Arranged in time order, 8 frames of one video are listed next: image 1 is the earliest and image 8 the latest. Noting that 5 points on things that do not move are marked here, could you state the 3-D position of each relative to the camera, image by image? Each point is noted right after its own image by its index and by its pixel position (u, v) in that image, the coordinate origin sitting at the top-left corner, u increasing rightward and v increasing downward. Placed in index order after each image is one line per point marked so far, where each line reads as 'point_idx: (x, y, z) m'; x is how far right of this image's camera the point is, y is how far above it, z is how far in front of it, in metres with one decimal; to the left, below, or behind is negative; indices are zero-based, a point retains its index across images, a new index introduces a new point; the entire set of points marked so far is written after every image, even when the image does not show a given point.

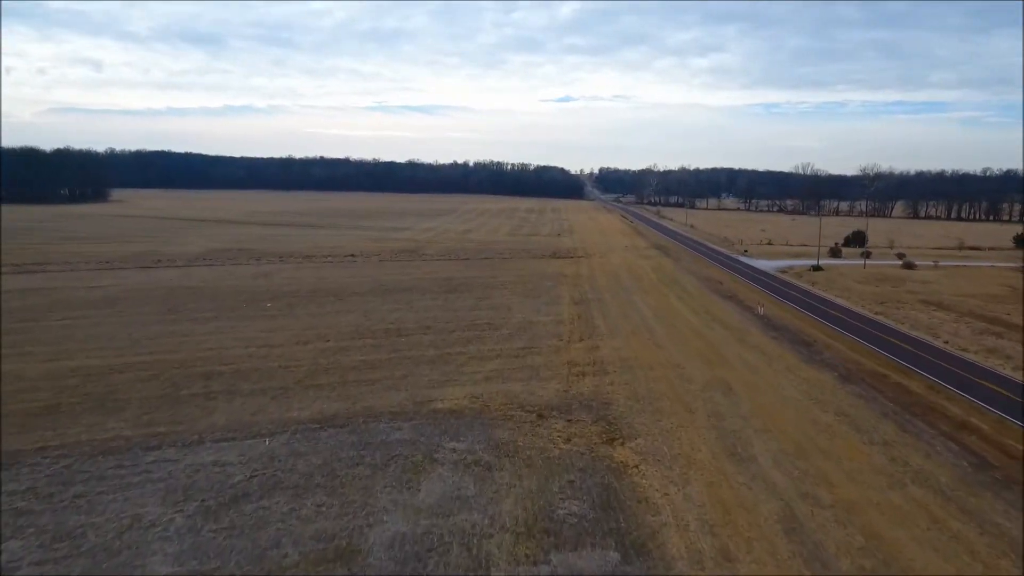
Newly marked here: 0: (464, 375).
0: (-1.2, -2.2, +15.7) m
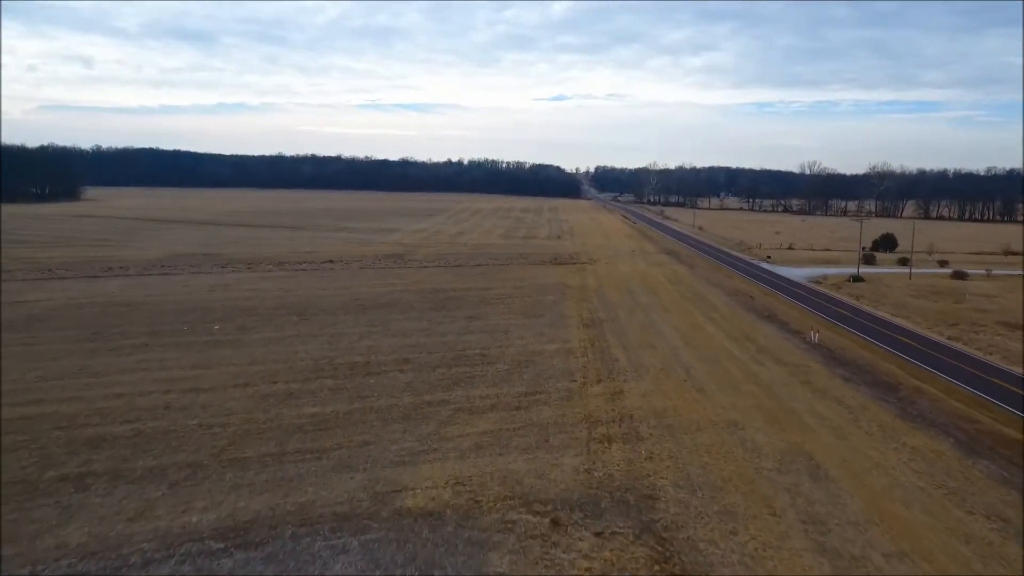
0: (-1.2, -2.8, +11.6) m
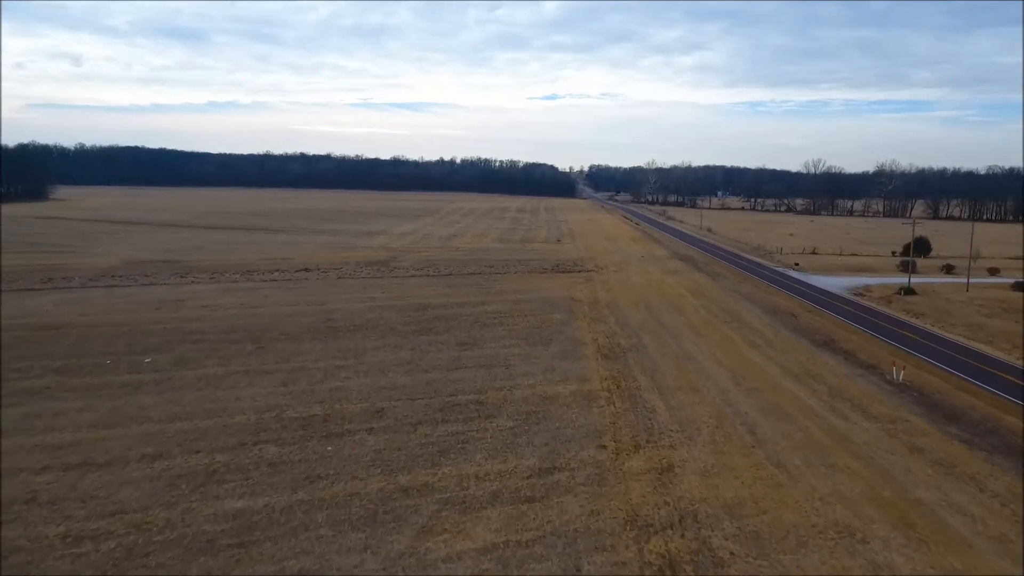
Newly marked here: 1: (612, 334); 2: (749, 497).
0: (-1.0, -3.4, +7.6) m
1: (+3.0, -1.4, +19.3) m
2: (+3.5, -3.1, +9.3) m
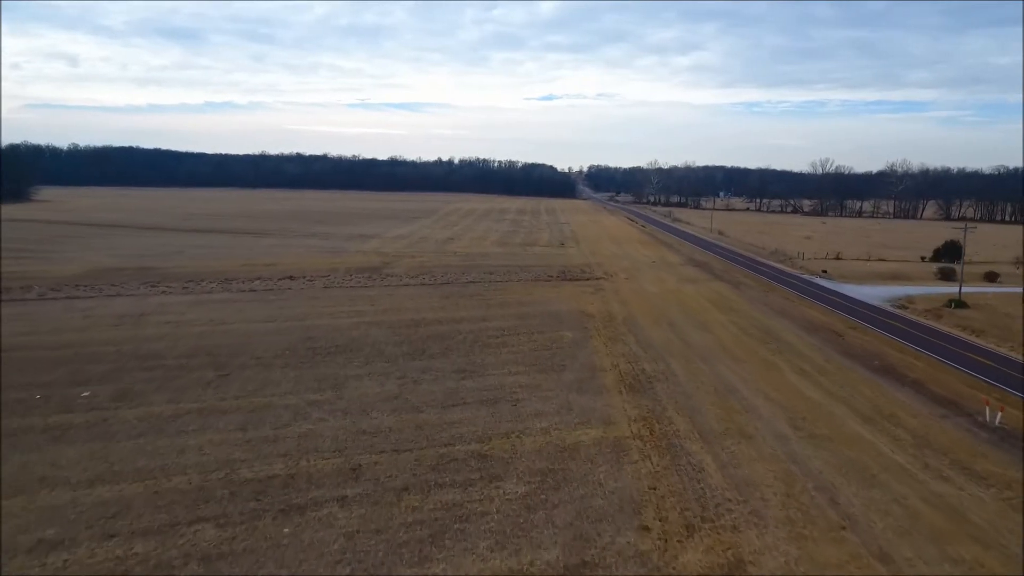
0: (-0.8, -3.8, +5.0) m
1: (+3.2, -1.9, +16.6) m
2: (+3.7, -3.5, +6.7) m
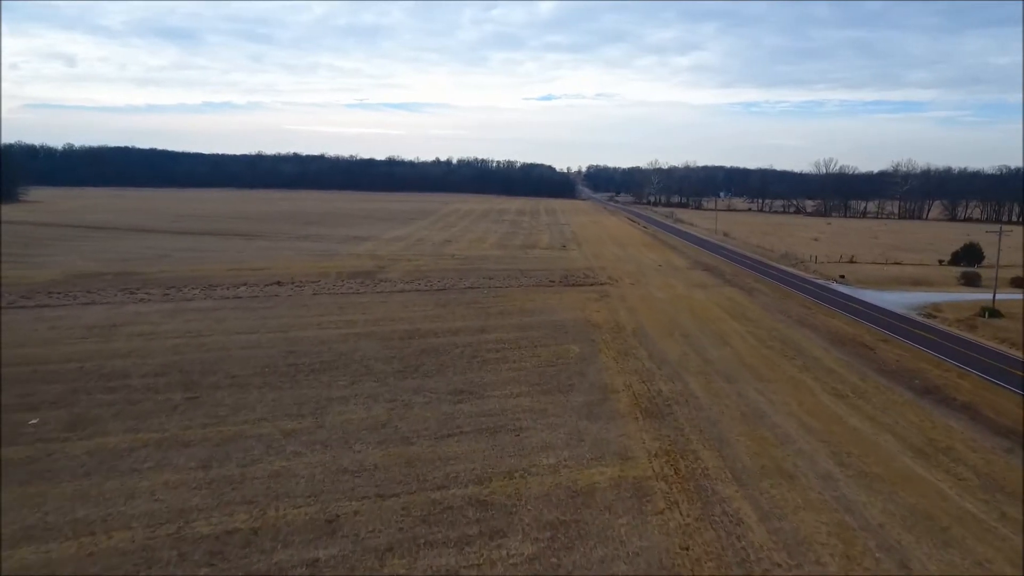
0: (-0.7, -4.1, +3.4) m
1: (+3.2, -2.1, +15.1) m
2: (+3.7, -3.7, +5.1) m
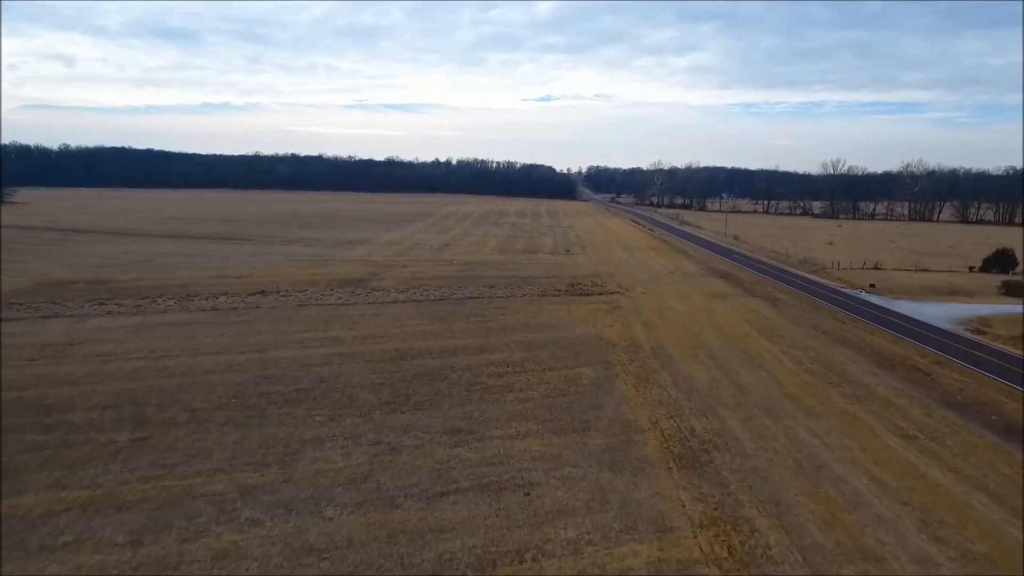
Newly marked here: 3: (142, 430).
0: (-0.6, -4.5, +1.3) m
1: (+3.4, -2.5, +12.9) m
2: (+3.9, -4.1, +3.0) m
3: (-7.2, -2.7, +12.3) m
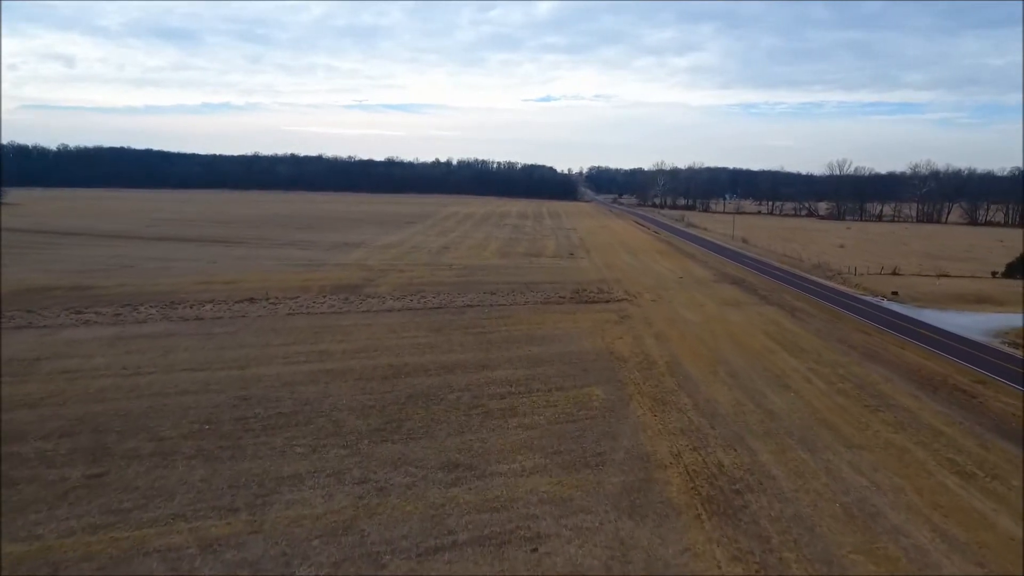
0: (-0.5, -4.7, -0.1) m
1: (+3.4, -2.8, +11.5) m
2: (+3.9, -4.4, +1.6) m
3: (-7.1, -3.0, +10.9) m
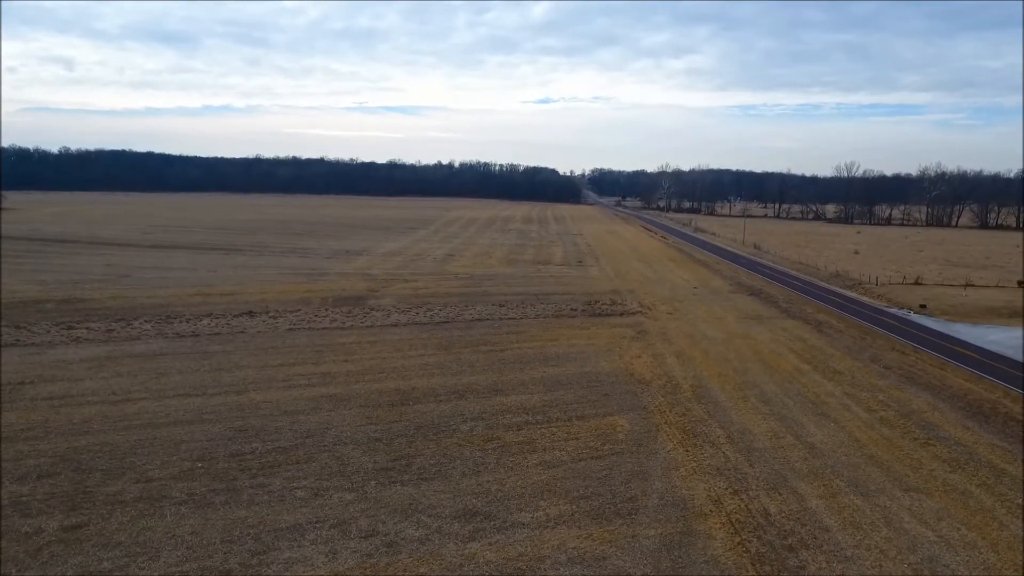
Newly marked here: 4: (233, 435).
0: (-0.2, -5.2, -1.2) m
1: (+3.8, -3.3, +10.5) m
2: (+4.3, -4.8, +0.5) m
3: (-6.7, -3.5, +9.9) m
4: (-5.6, -2.9, +12.9) m
